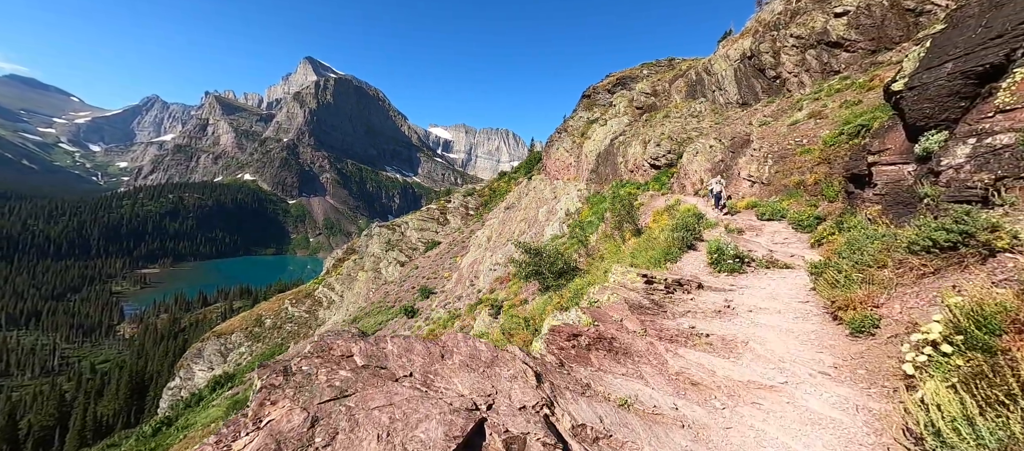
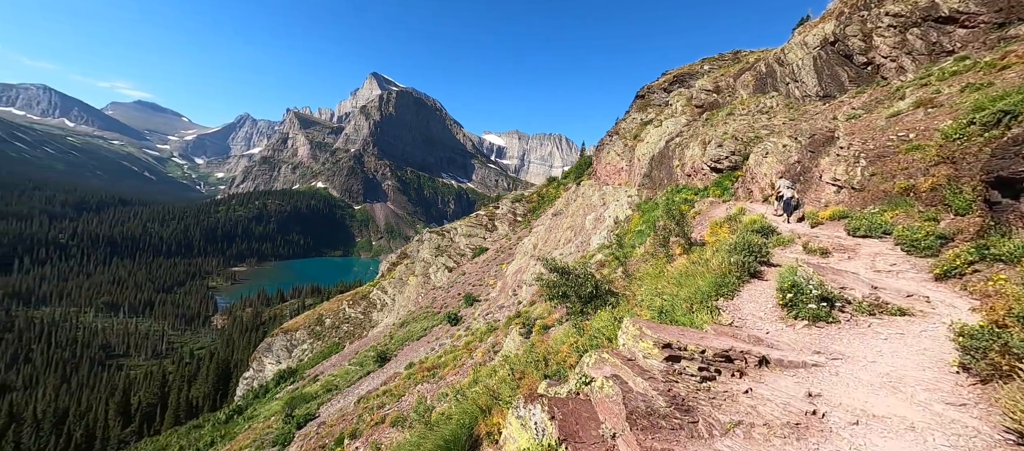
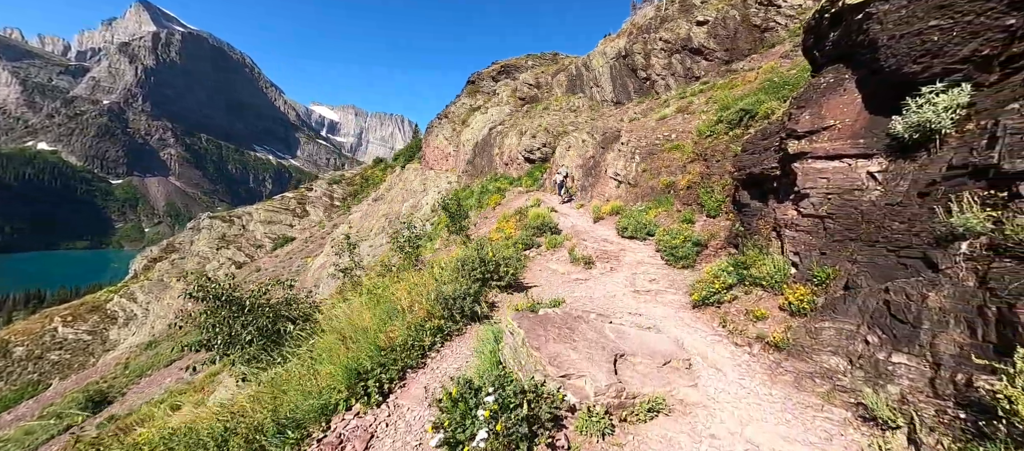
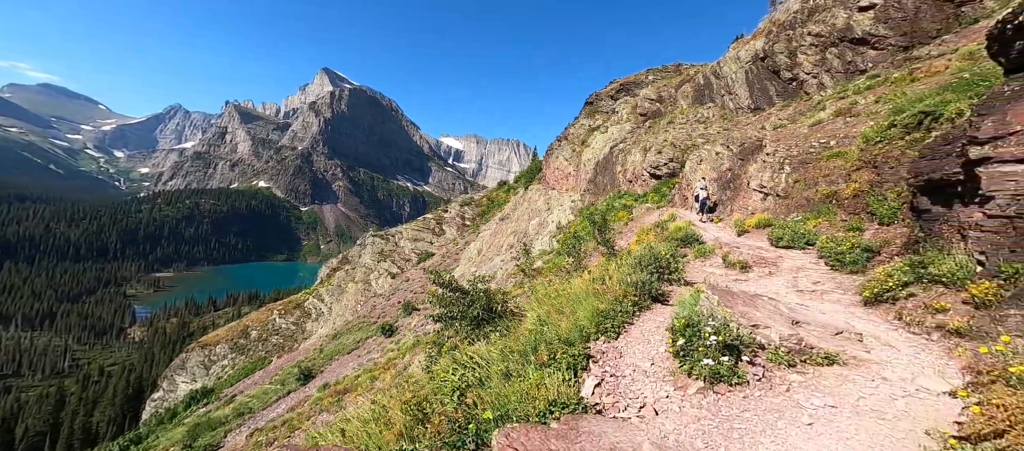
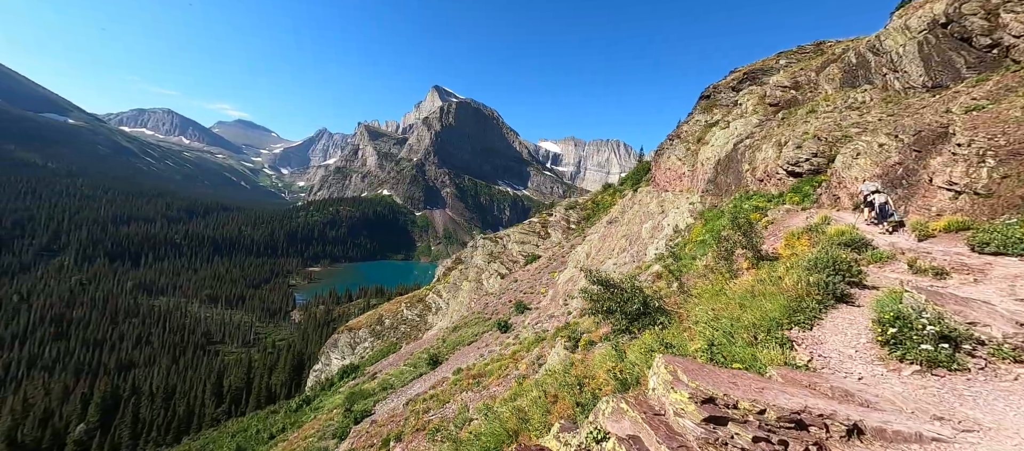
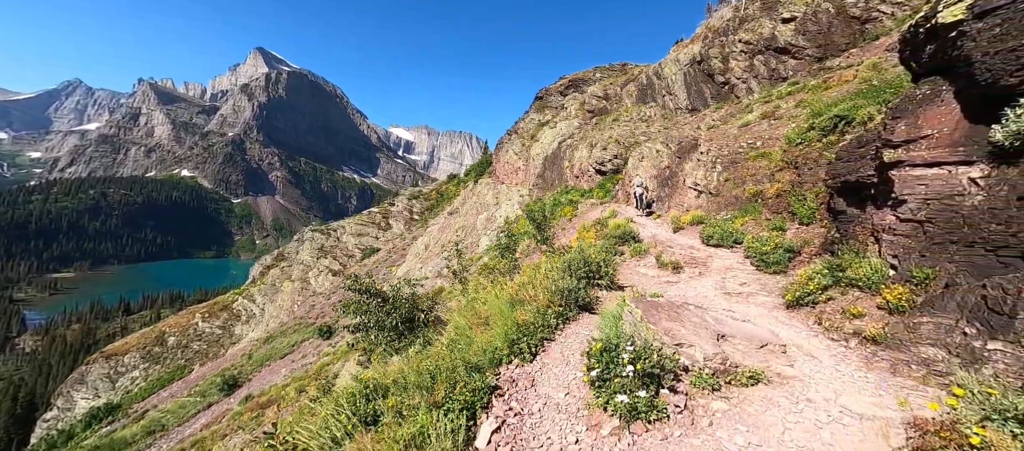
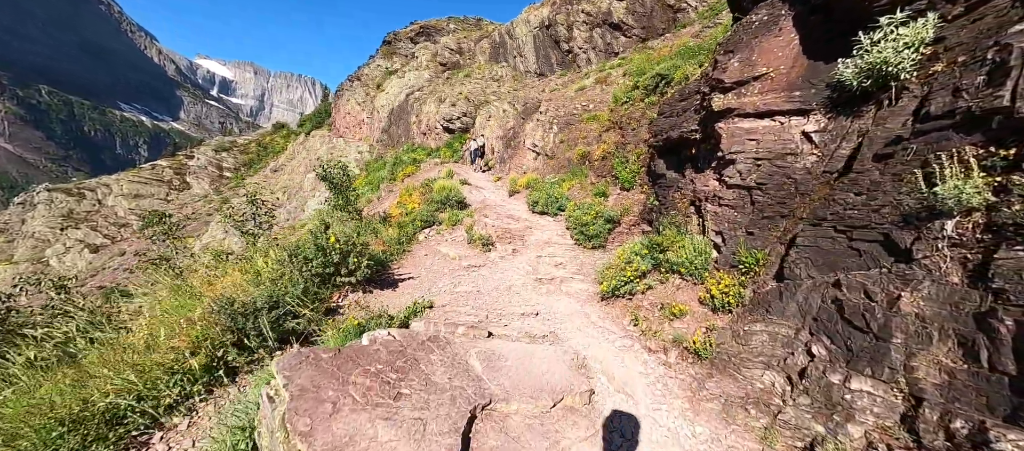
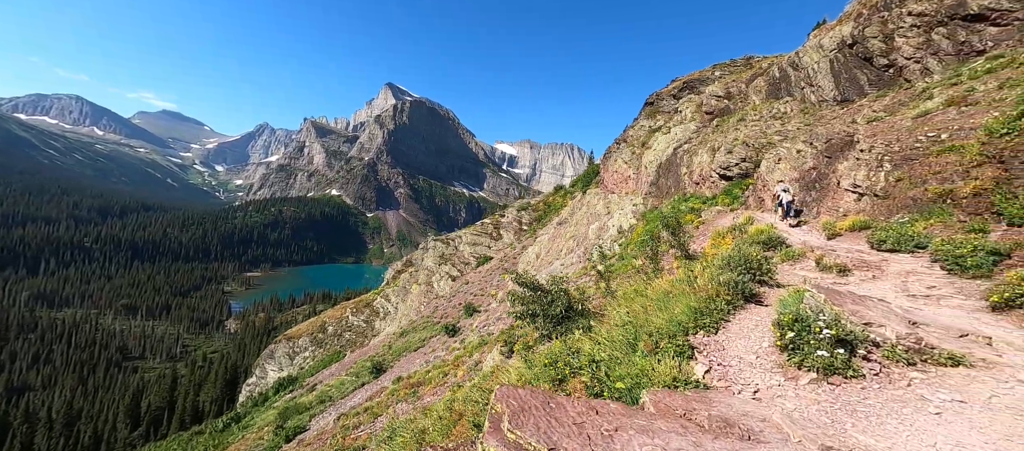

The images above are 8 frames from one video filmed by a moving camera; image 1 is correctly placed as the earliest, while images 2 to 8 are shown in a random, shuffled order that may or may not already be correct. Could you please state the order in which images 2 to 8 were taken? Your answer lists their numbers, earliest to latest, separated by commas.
2, 5, 8, 4, 6, 3, 7
